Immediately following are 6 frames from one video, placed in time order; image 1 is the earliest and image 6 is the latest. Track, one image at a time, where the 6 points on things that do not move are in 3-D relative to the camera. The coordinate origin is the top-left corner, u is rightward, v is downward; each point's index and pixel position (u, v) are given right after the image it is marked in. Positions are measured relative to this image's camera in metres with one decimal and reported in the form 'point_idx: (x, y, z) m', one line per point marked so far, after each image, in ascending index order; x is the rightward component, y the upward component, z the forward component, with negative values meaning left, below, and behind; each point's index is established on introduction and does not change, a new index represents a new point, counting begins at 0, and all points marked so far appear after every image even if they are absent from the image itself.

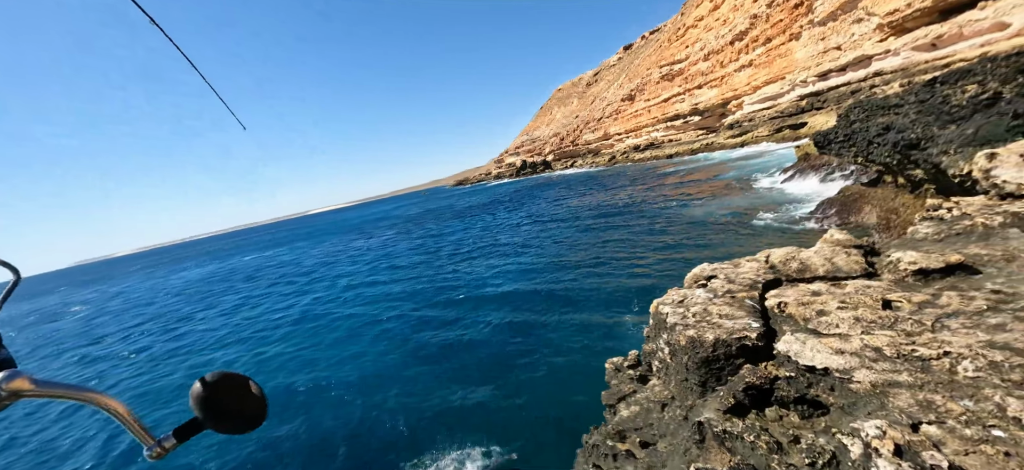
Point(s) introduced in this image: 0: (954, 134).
0: (+10.7, +2.4, +9.5) m
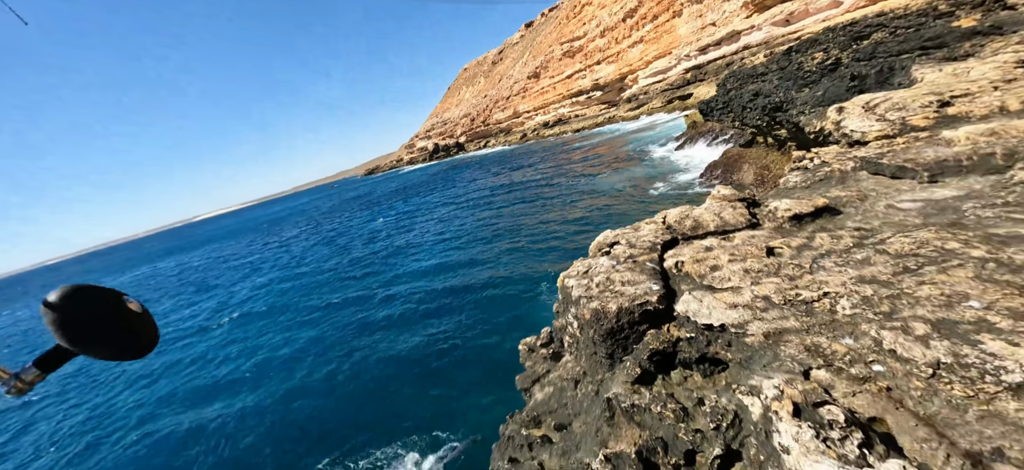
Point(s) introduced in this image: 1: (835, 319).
0: (+8.1, +3.8, +10.8) m
1: (+2.0, -0.5, +2.5) m
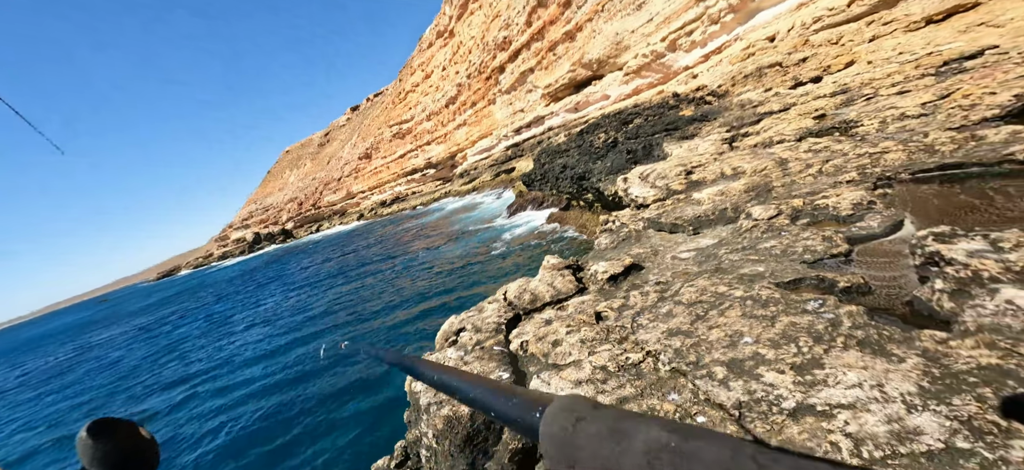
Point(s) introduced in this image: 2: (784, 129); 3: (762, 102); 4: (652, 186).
0: (+3.0, +2.2, +13.2) m
1: (+1.0, -1.0, +2.7) m
2: (+6.3, +2.4, +9.1) m
3: (+7.3, +3.9, +11.6) m
4: (+2.9, +1.0, +8.2) m
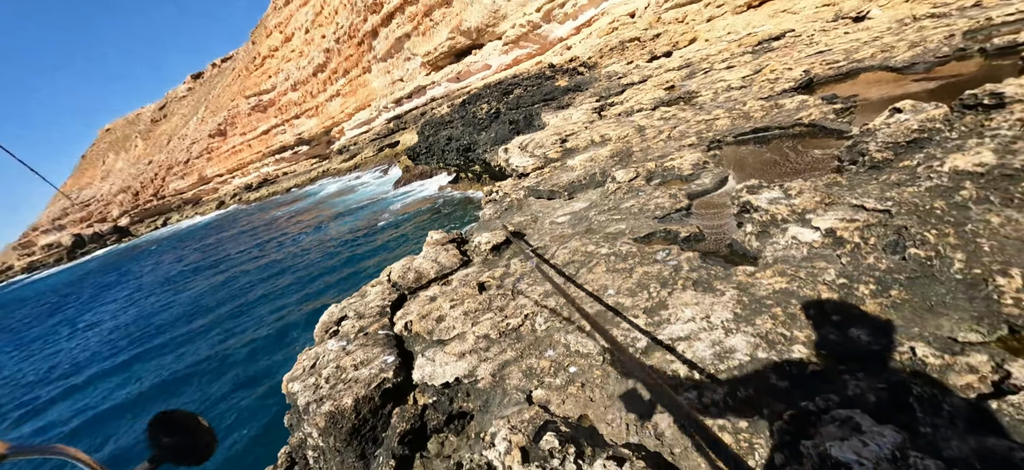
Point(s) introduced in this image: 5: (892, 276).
0: (-0.9, +3.2, +13.2) m
1: (+0.2, -0.7, +2.8) m
2: (+3.3, +3.5, +10.2) m
3: (+3.6, +5.1, +12.7) m
4: (+0.4, +1.7, +8.5) m
5: (+2.3, -0.3, +2.4) m
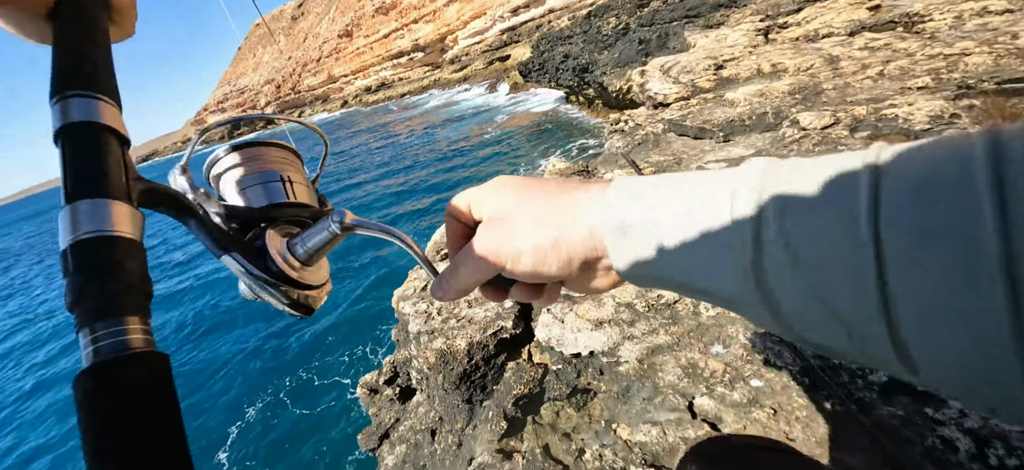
0: (+3.0, +5.2, +11.6) m
1: (+1.0, -0.5, +2.2) m
2: (+6.3, +4.2, +7.8) m
3: (+7.4, +6.2, +9.8) m
4: (+2.9, +2.7, +7.1) m
5: (+3.1, -0.5, +1.3) m
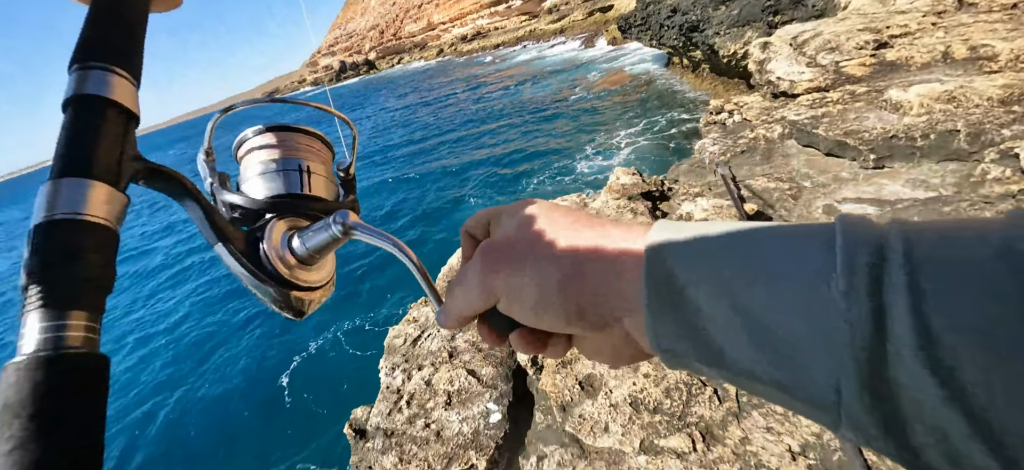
0: (+5.1, +5.1, +9.4) m
1: (+0.8, -1.1, +1.2) m
2: (+7.6, +3.4, +5.1) m
3: (+9.2, +5.4, +6.7) m
4: (+3.9, +2.3, +5.3) m
5: (+2.7, -1.4, -0.1) m
